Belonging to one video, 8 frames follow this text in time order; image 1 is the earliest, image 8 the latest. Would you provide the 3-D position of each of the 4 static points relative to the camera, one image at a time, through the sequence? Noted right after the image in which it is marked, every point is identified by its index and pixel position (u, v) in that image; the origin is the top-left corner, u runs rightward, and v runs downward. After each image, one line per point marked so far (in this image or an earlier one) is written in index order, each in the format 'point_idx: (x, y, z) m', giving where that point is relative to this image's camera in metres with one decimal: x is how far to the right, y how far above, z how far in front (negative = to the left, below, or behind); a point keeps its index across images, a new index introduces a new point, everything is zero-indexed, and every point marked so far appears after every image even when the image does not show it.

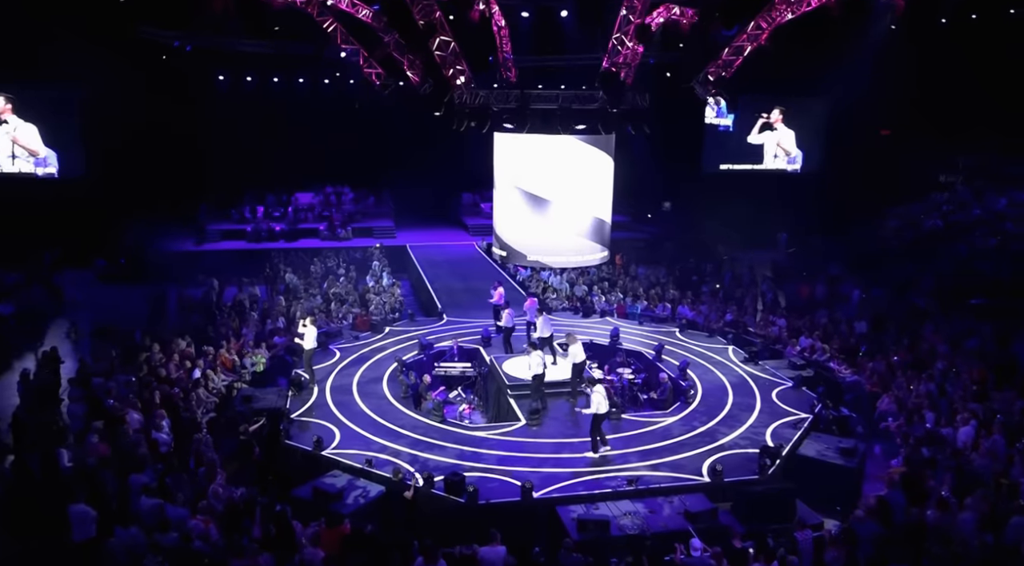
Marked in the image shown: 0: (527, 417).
0: (+0.3, -2.8, +14.9) m
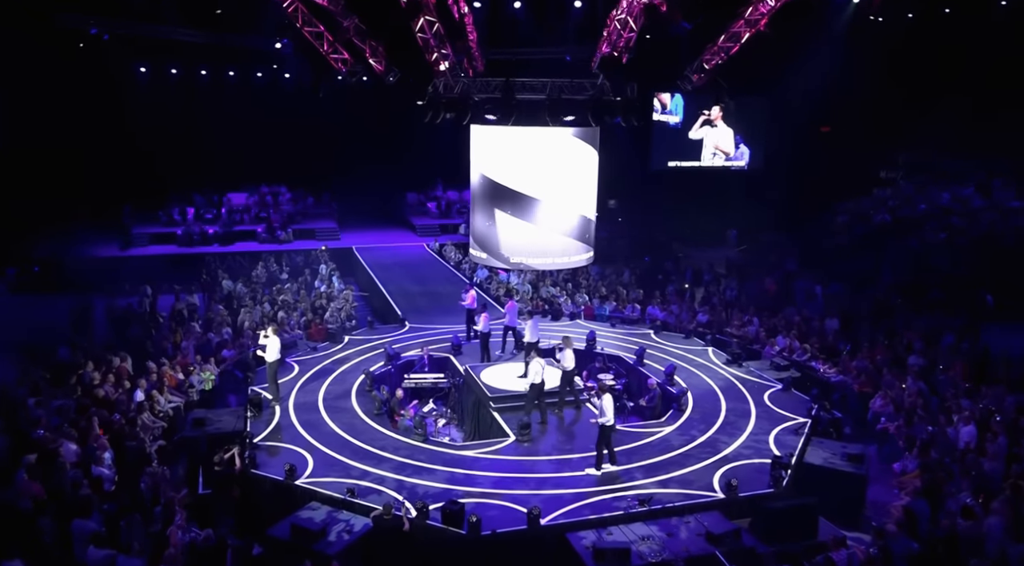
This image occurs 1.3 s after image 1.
0: (+0.1, -2.9, +13.8) m
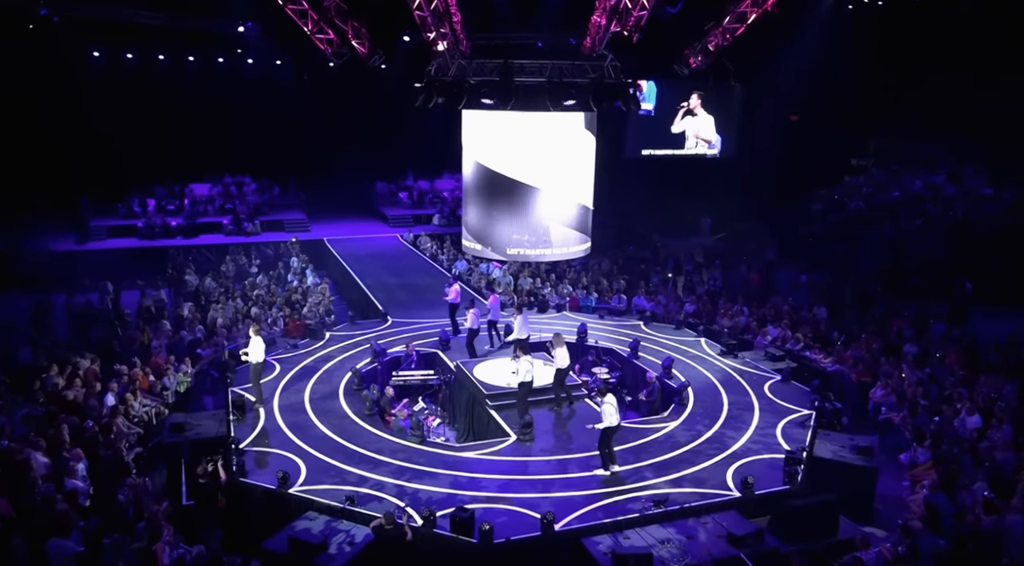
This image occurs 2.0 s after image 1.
0: (+0.1, -2.8, +13.3) m
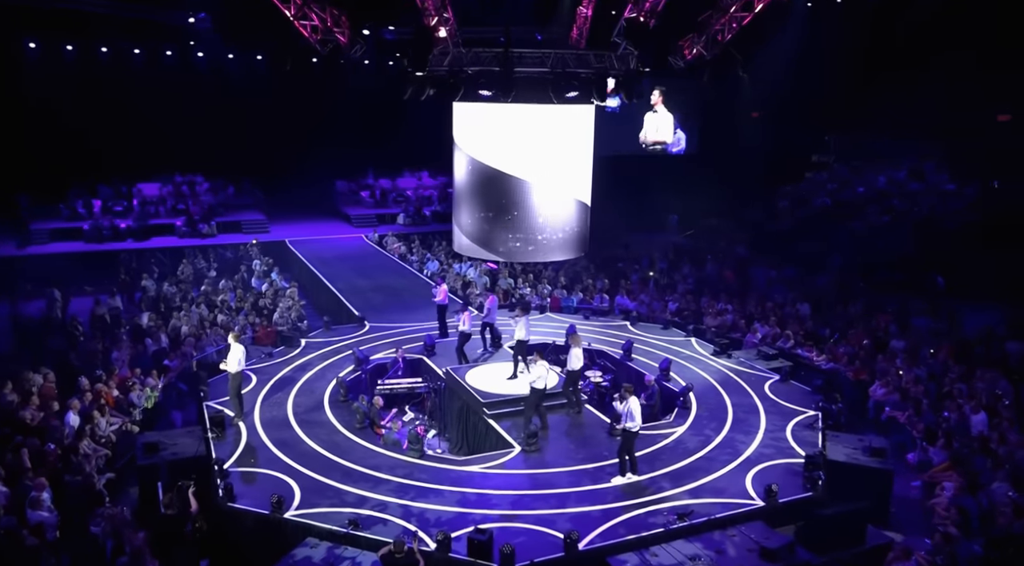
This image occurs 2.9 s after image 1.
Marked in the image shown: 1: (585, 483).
0: (+0.2, -2.8, +12.6) m
1: (+1.2, -3.1, +11.4) m
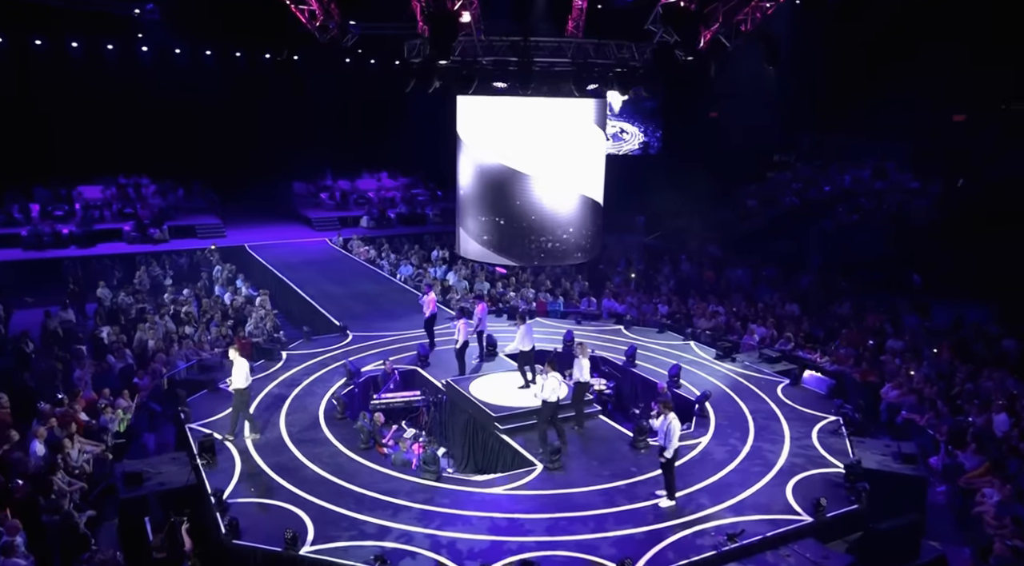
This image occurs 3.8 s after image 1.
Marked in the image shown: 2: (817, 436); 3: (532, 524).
0: (+0.5, -2.9, +11.8) m
1: (+1.6, -3.2, +10.6) m
2: (+5.4, -2.7, +12.9) m
3: (+0.2, -3.4, +10.1) m
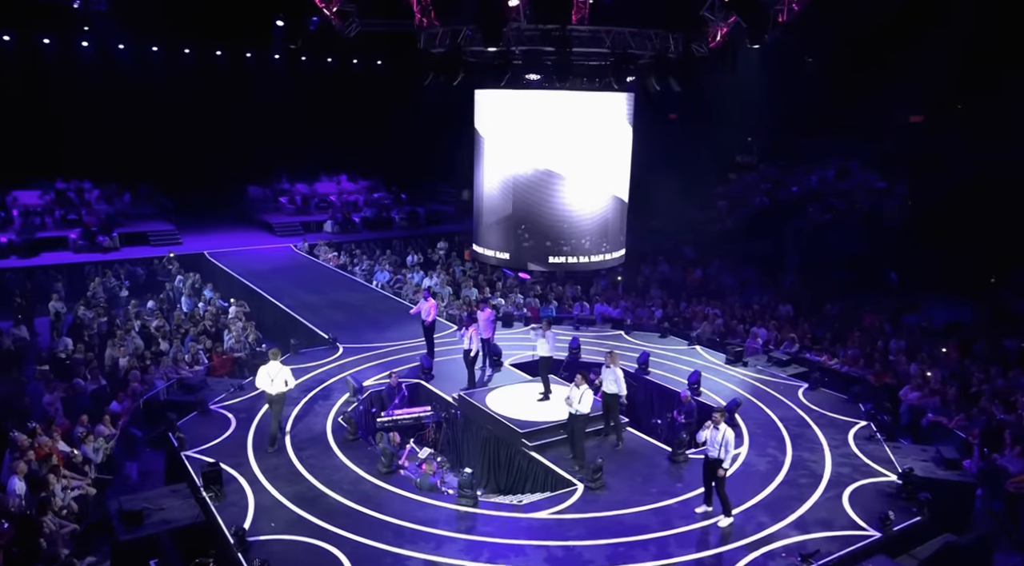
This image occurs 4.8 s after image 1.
0: (+1.1, -3.0, +11.0) m
1: (+2.3, -3.3, +10.0) m
2: (+5.9, -2.8, +12.5) m
3: (+1.0, -3.5, +9.3) m
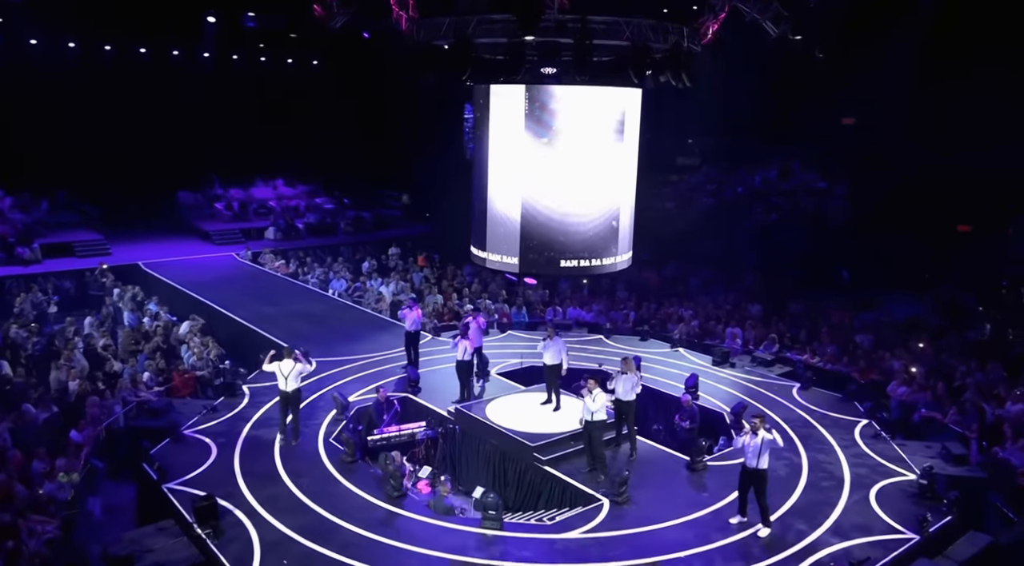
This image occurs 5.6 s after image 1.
0: (+1.4, -3.1, +10.5) m
1: (+2.7, -3.4, +9.6) m
2: (+6.1, -2.8, +12.5) m
3: (+1.5, -3.5, +8.8) m
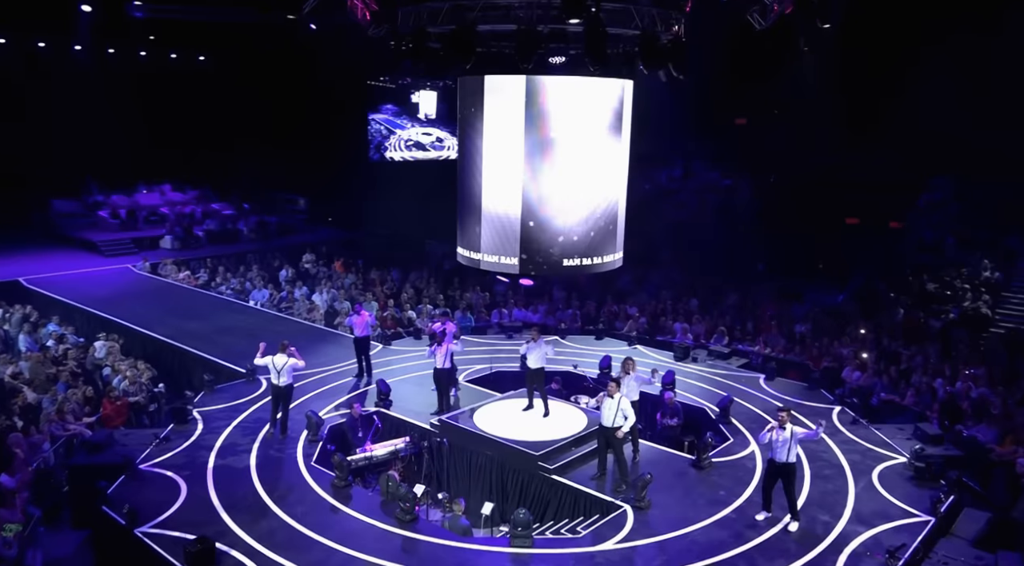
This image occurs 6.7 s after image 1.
0: (+1.7, -3.1, +10.2) m
1: (+3.1, -3.3, +9.5) m
2: (+5.9, -2.6, +12.9) m
3: (+2.0, -3.5, +8.5) m
